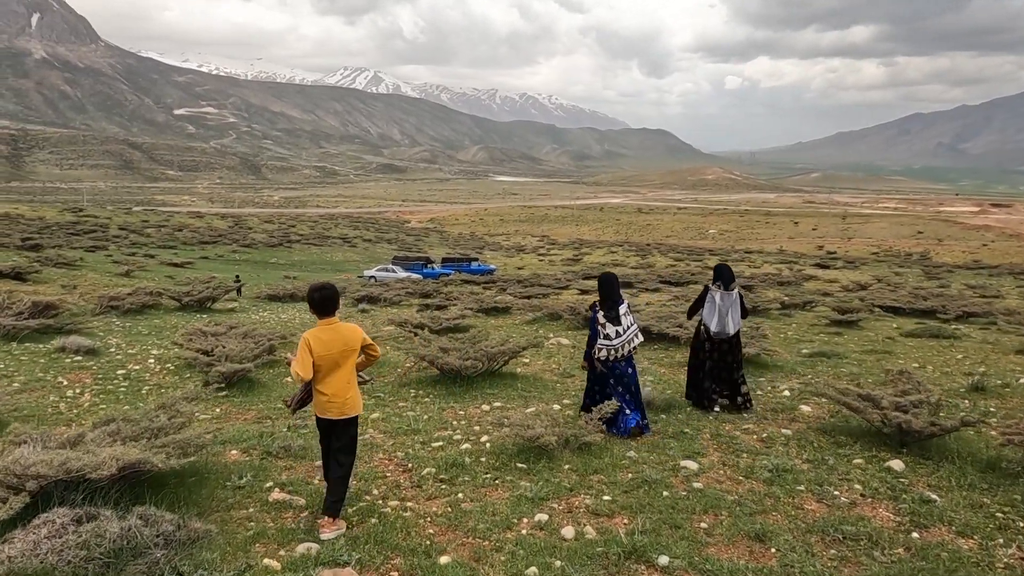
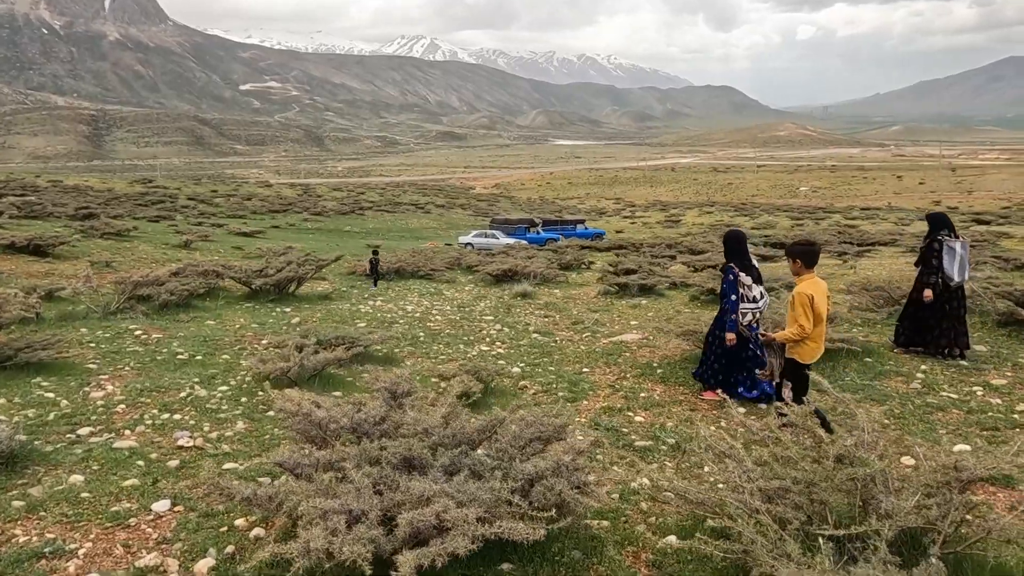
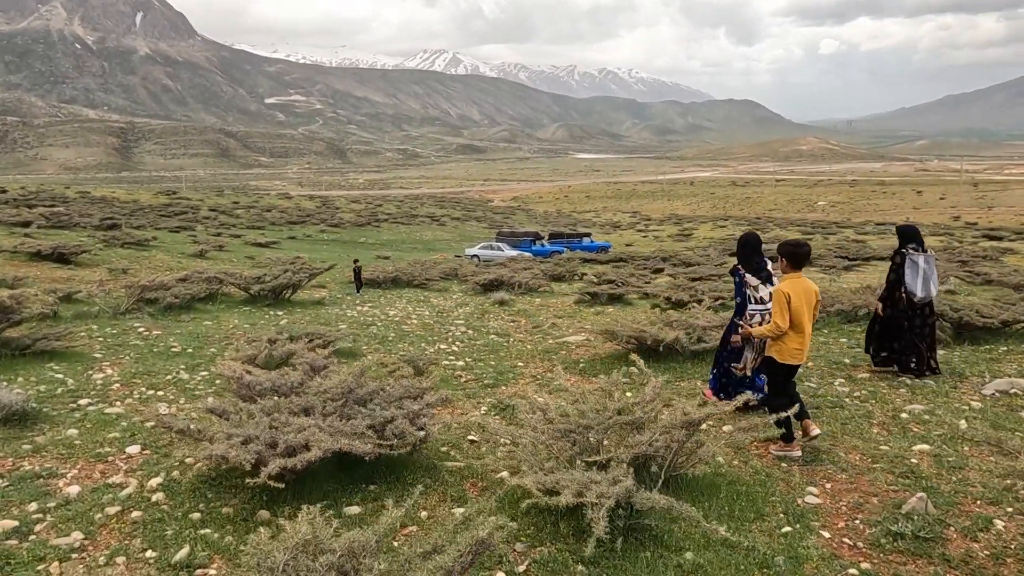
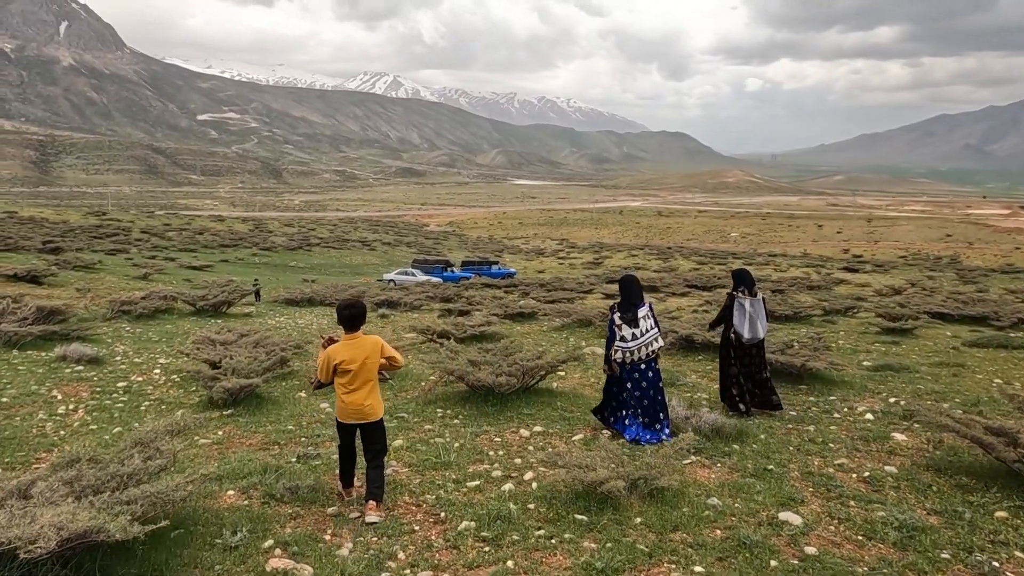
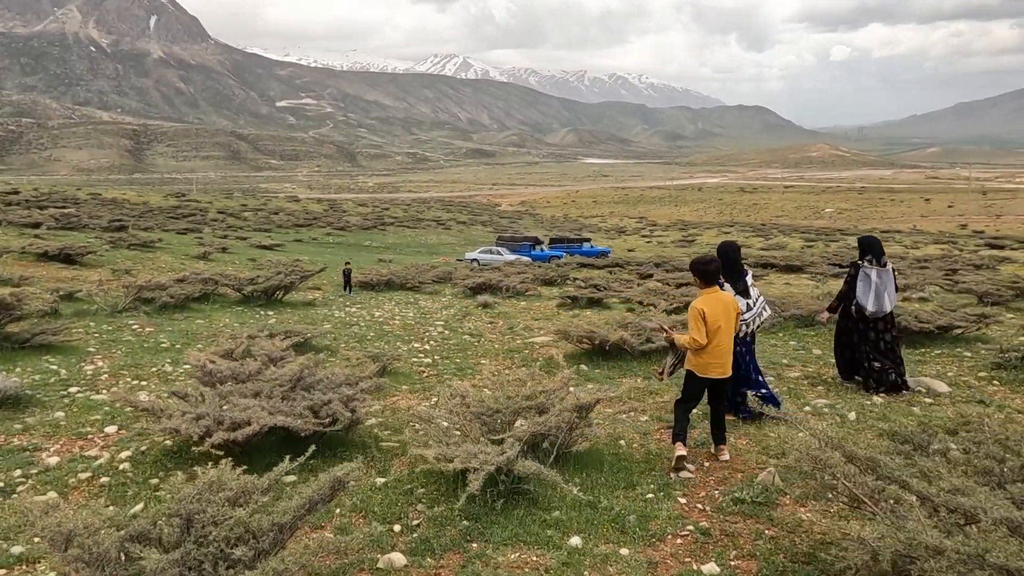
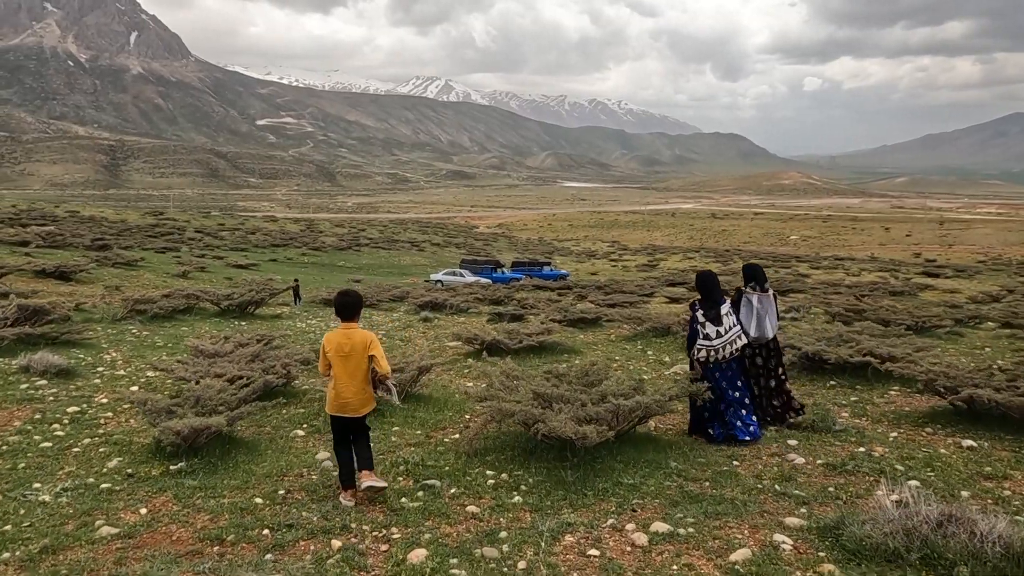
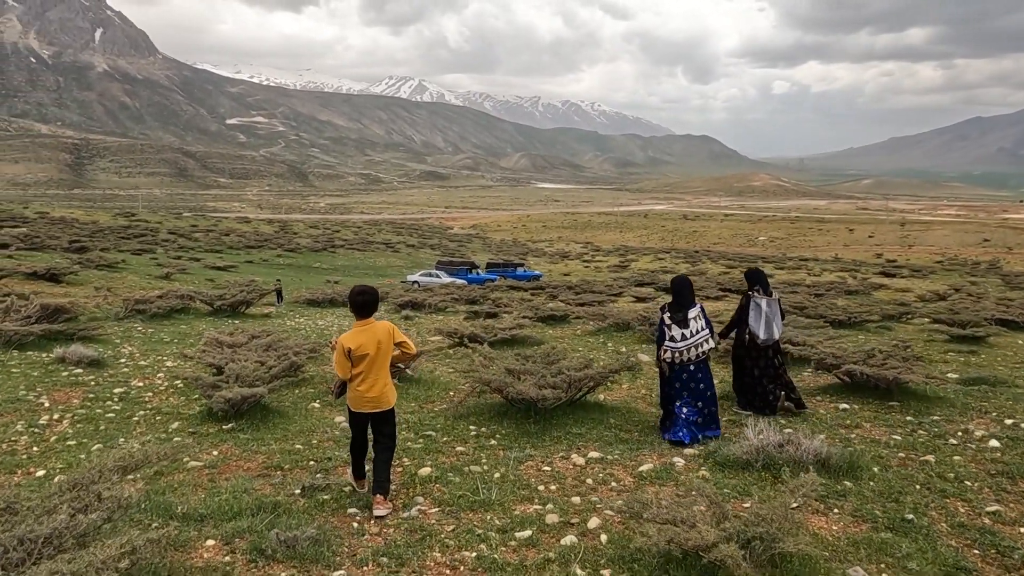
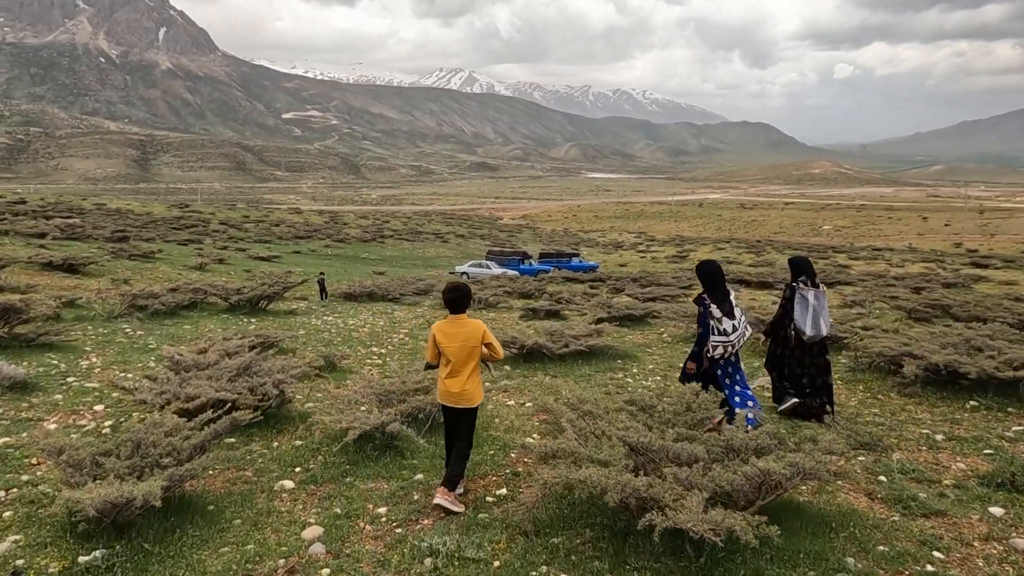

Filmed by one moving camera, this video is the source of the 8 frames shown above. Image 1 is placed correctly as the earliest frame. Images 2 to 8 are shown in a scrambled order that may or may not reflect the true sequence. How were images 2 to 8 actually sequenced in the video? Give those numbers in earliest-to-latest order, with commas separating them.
4, 7, 6, 8, 5, 3, 2
